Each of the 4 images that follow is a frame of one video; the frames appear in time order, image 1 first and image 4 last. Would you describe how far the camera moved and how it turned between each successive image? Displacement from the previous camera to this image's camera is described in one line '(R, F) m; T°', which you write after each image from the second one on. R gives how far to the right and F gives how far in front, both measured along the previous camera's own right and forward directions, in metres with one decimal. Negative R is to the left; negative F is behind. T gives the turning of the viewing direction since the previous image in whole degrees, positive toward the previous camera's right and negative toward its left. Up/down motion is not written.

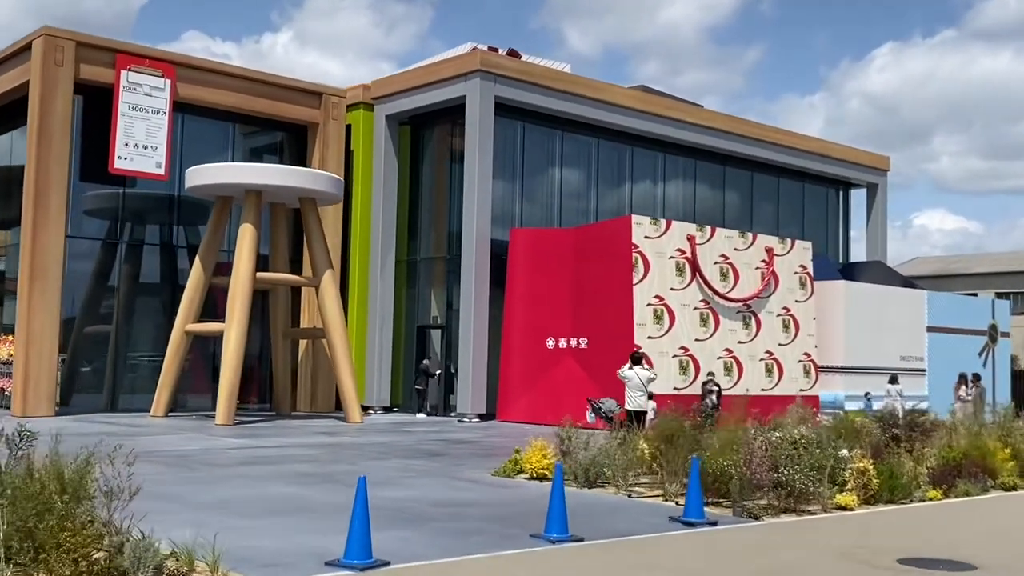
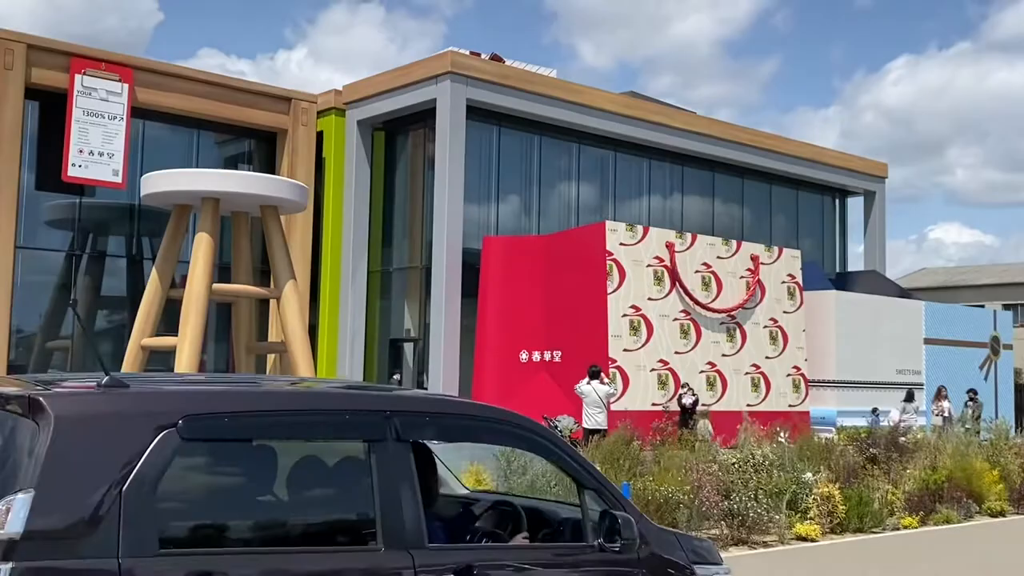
(+1.0, +1.1) m; -1°
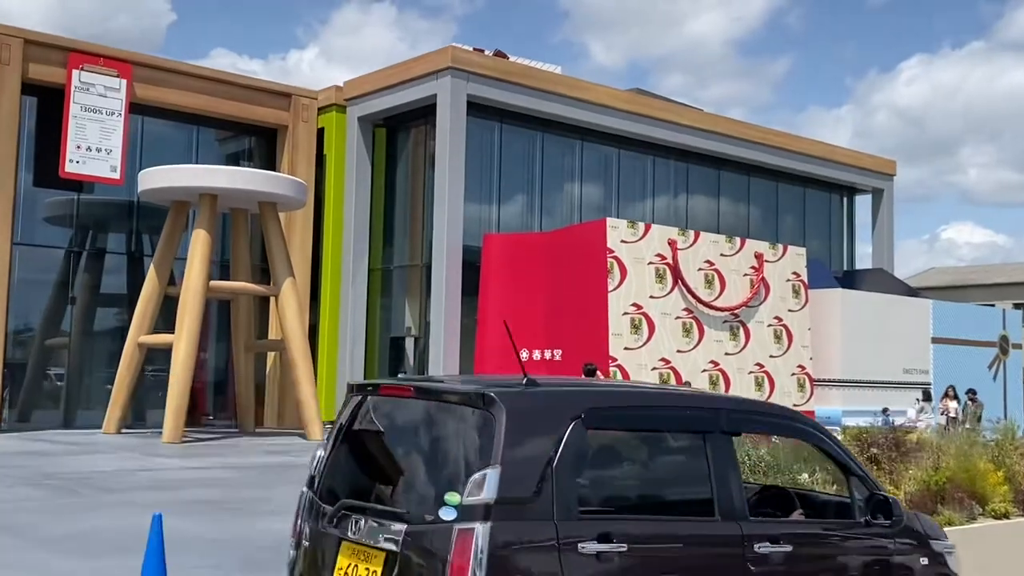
(+0.2, +0.3) m; -1°
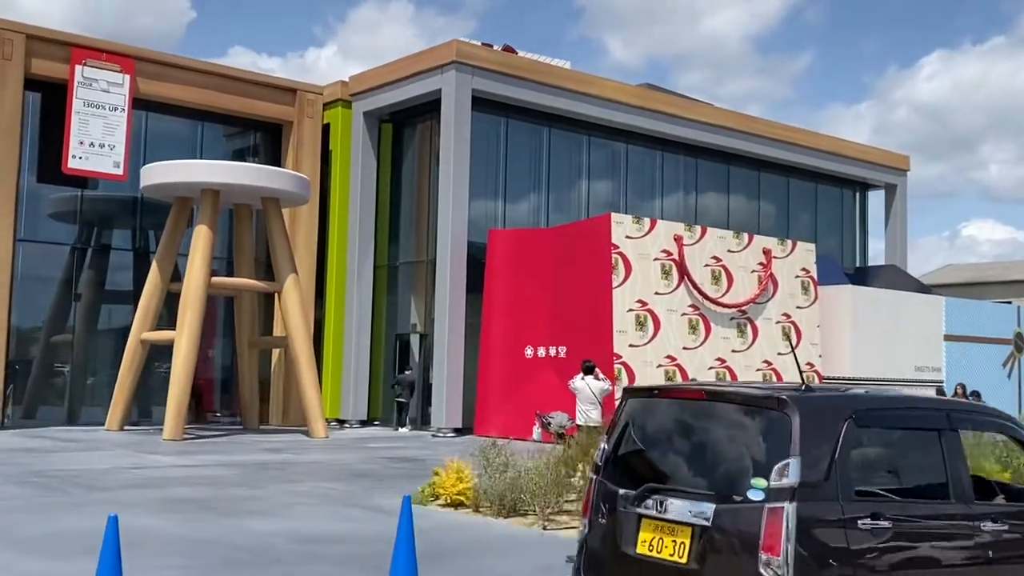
(+0.3, +0.2) m; -1°
